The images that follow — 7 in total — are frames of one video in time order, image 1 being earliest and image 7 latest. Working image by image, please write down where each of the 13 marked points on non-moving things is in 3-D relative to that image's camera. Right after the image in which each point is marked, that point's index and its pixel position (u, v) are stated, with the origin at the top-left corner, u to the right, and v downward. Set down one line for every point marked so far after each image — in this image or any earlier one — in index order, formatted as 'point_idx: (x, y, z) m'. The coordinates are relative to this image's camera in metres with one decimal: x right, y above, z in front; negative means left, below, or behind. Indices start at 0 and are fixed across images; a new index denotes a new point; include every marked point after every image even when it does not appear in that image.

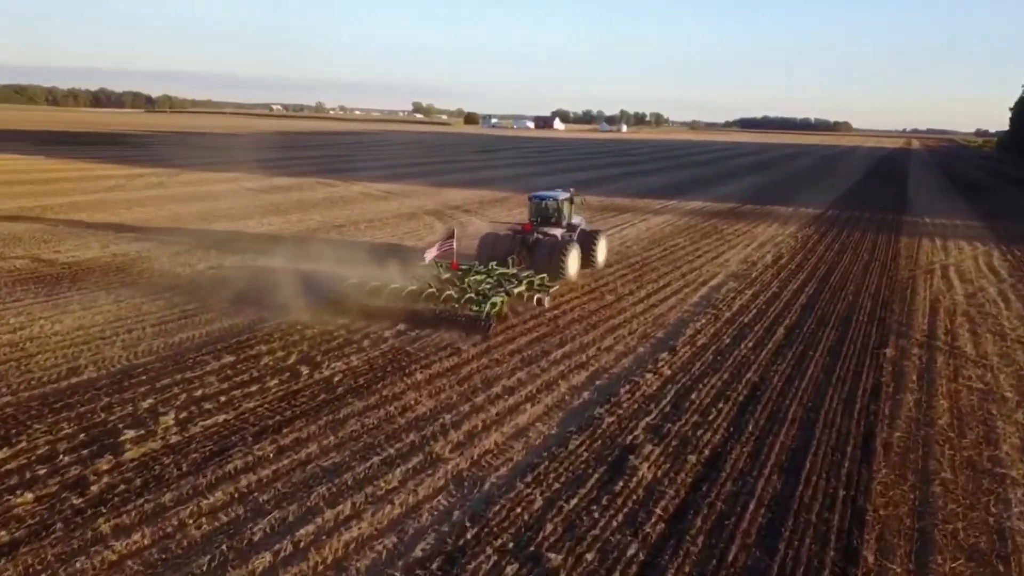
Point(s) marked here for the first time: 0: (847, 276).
0: (+6.8, +0.2, +16.6) m
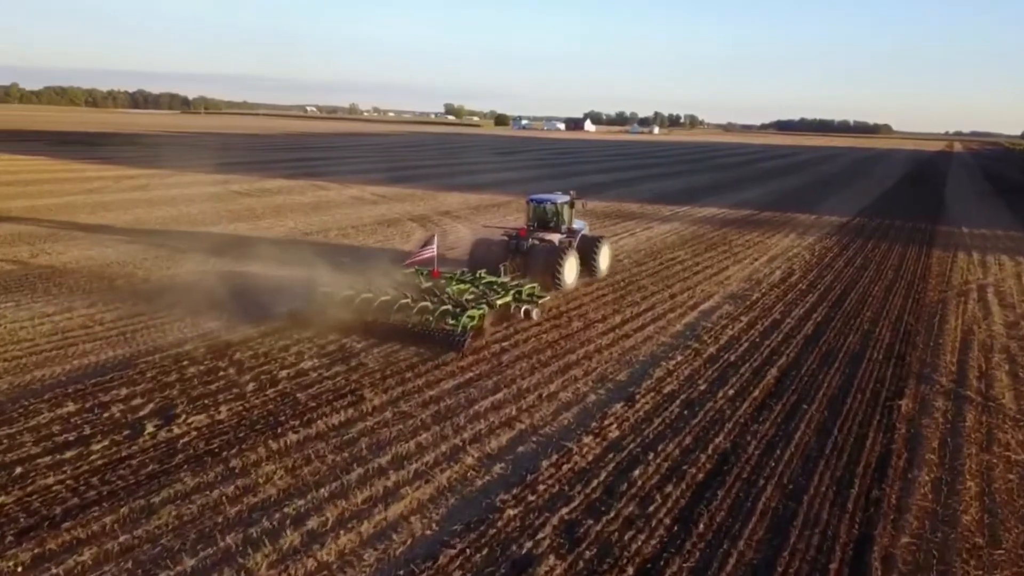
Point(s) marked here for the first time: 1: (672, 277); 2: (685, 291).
0: (+6.2, -0.2, +14.3) m
1: (+3.0, +0.2, +15.6) m
2: (+3.0, -0.1, +14.4) m
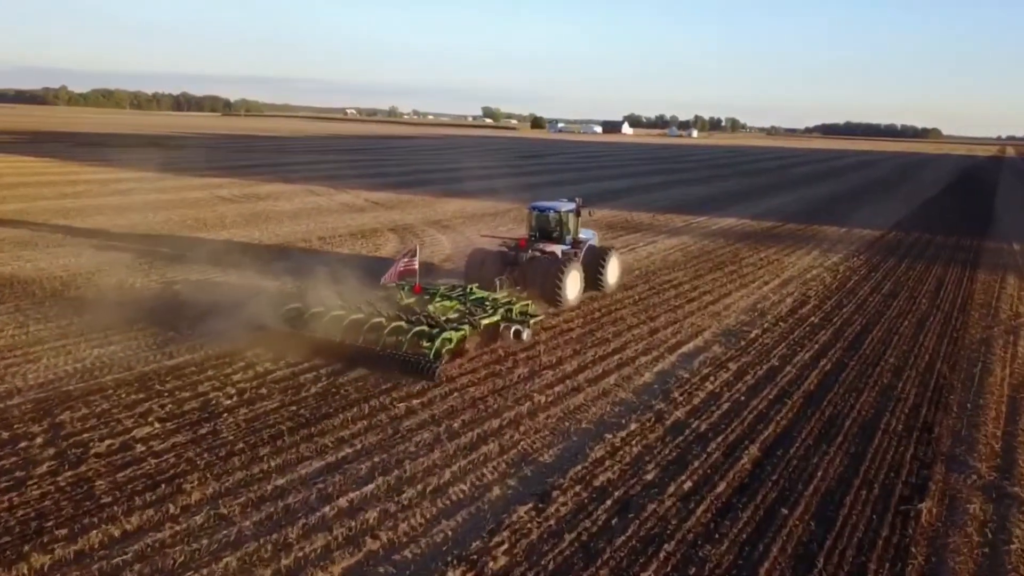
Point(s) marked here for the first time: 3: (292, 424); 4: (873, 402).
0: (+5.4, -0.7, +11.8) m
1: (+2.3, -0.3, +13.2) m
2: (+2.3, -0.6, +12.0) m
3: (-2.1, -1.3, +7.7) m
4: (+4.0, -1.3, +9.0) m
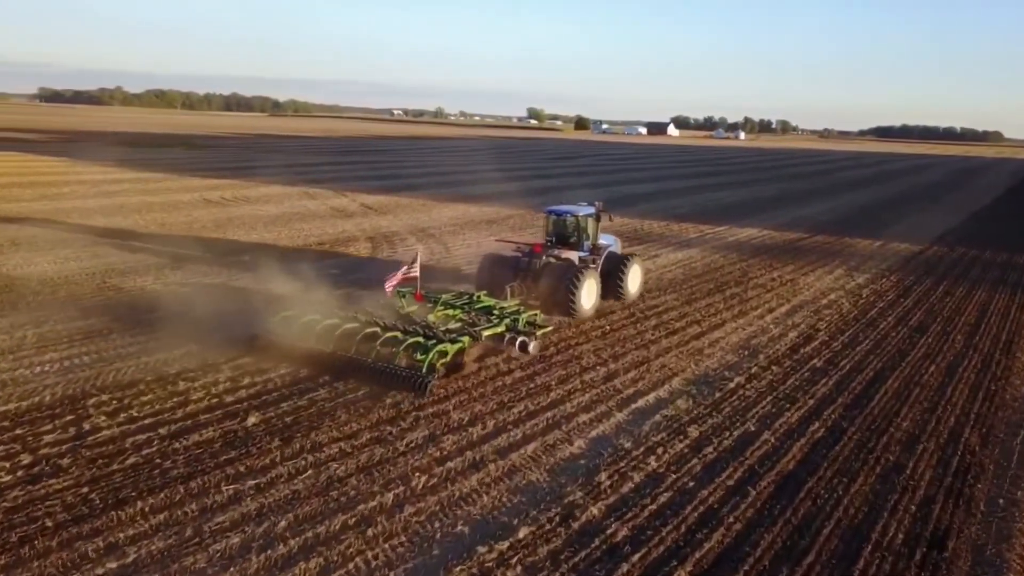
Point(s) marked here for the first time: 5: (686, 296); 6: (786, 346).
0: (+4.6, -1.2, +9.4) m
1: (+1.6, -0.7, +11.1) m
2: (+1.4, -1.0, +9.8) m
3: (-3.2, -1.6, +5.8) m
4: (+2.9, -1.7, +6.7) m
5: (+3.0, -0.1, +14.1) m
6: (+3.7, -0.8, +11.1) m
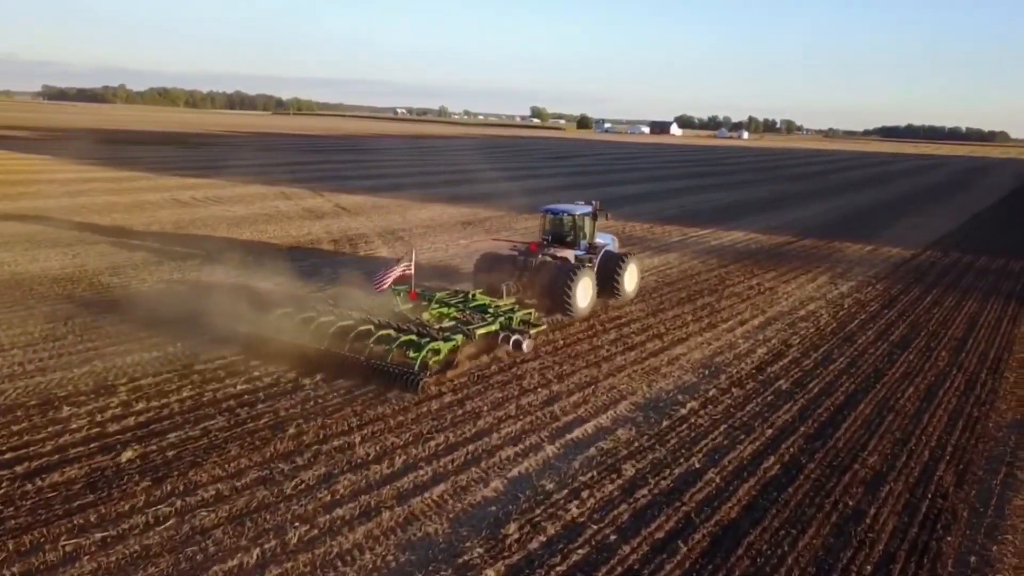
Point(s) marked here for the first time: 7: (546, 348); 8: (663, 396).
0: (+3.8, -1.3, +8.5) m
1: (+0.8, -0.9, +10.1) m
2: (+0.7, -1.1, +8.9) m
3: (-3.9, -1.8, +4.9) m
4: (+2.2, -1.9, +5.8) m
5: (+2.3, -0.3, +13.2) m
6: (+3.0, -1.0, +10.2) m
7: (+0.4, -0.8, +10.5) m
8: (+1.6, -1.2, +8.9) m
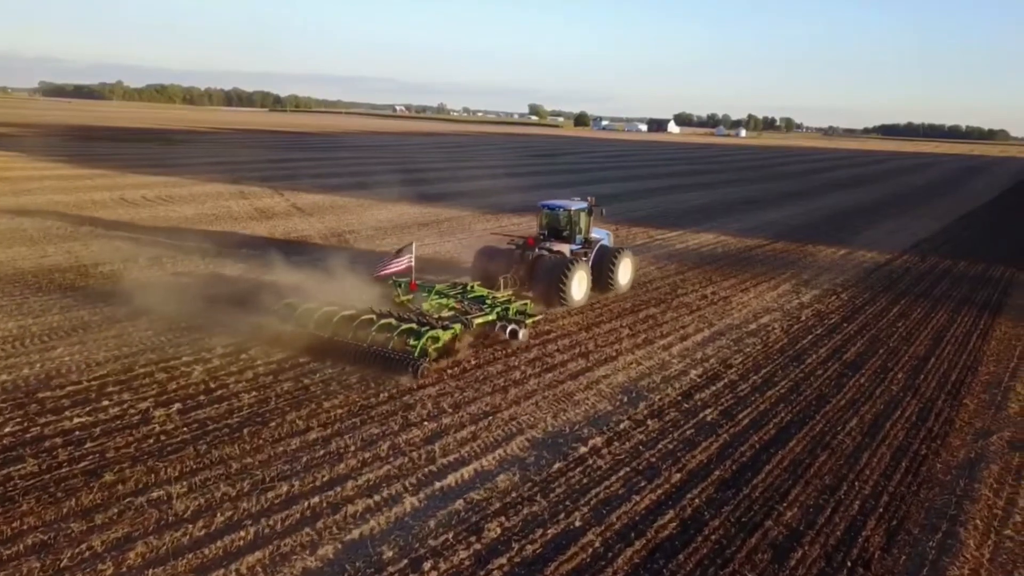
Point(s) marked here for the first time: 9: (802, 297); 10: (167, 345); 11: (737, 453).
0: (+2.7, -1.5, +7.4) m
1: (-0.3, -1.1, +9.0) m
2: (-0.4, -1.3, +7.8) m
3: (-5.1, -1.9, +3.8) m
4: (+1.1, -2.0, +4.7) m
5: (+1.2, -0.5, +12.1) m
6: (+1.9, -1.1, +9.1) m
7: (-0.8, -1.0, +9.4) m
8: (+0.5, -1.3, +7.8) m
9: (+5.0, -0.2, +14.1) m
10: (-4.2, -0.7, +10.1) m
11: (+2.1, -1.5, +7.4) m
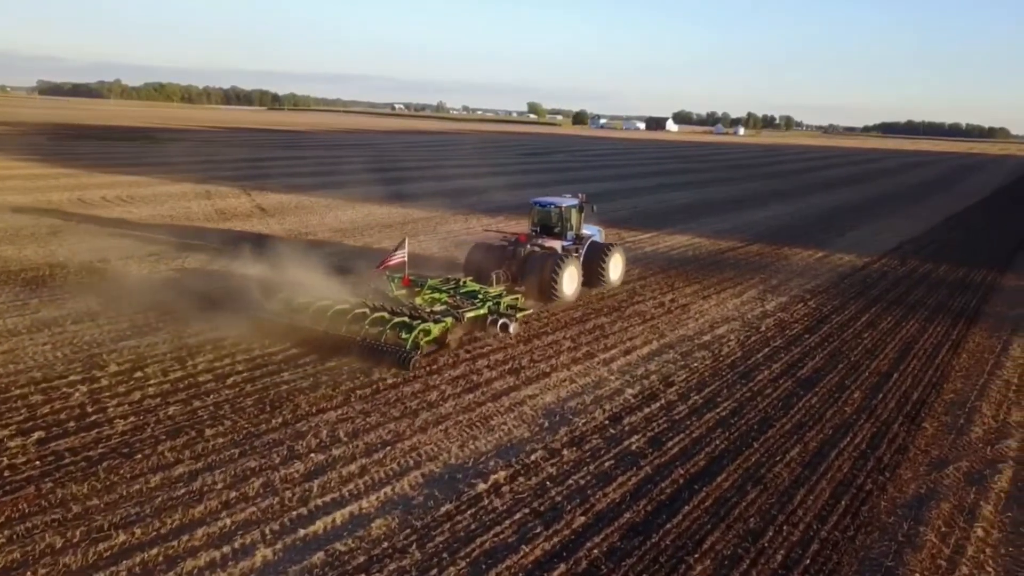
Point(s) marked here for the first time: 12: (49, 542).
0: (+1.8, -1.7, +6.6) m
1: (-1.2, -1.2, +8.2) m
2: (-1.3, -1.4, +7.0) m
3: (-5.9, -2.1, +3.0) m
4: (+0.2, -2.2, +3.9) m
5: (+0.3, -0.6, +11.2) m
6: (+1.0, -1.3, +8.3) m
7: (-1.6, -1.1, +8.6) m
8: (-0.3, -1.5, +7.0) m
9: (+4.1, -0.3, +13.3) m
10: (-5.1, -0.8, +9.3) m
11: (+1.2, -1.6, +6.6) m
12: (-3.0, -1.7, +5.4) m
